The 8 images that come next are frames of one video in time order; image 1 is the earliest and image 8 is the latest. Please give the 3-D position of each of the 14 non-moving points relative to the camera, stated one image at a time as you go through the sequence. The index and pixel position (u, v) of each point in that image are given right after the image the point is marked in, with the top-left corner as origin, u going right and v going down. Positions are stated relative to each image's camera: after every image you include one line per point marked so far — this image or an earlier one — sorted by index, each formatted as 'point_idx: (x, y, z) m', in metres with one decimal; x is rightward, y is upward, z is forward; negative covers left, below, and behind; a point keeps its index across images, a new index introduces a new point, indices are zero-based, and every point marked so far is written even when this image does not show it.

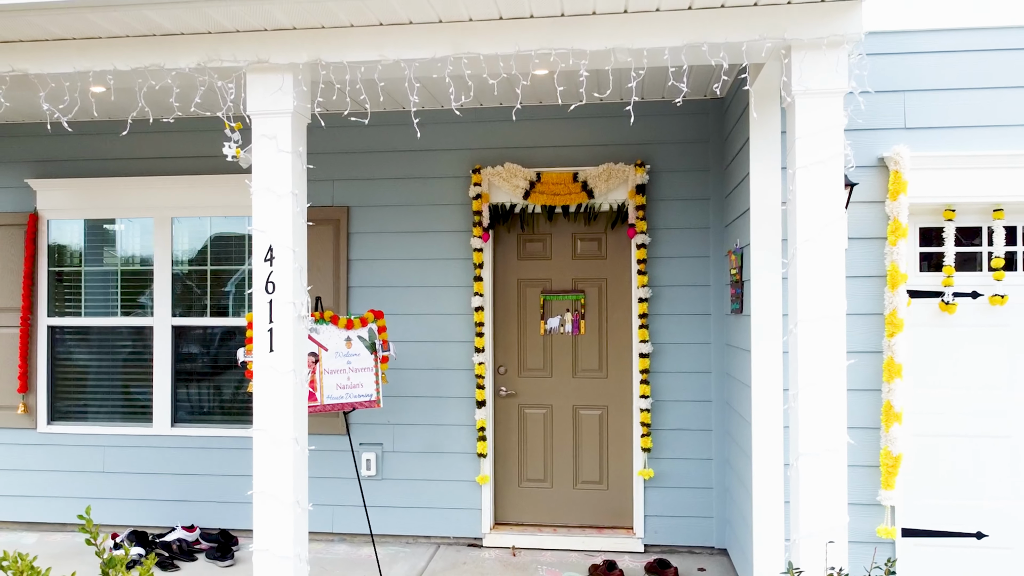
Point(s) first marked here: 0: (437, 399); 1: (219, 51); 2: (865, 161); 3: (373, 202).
0: (-0.3, -0.5, +3.9) m
1: (-0.8, +0.6, +2.6) m
2: (+1.0, +0.4, +2.8) m
3: (-0.6, +0.4, +3.9) m
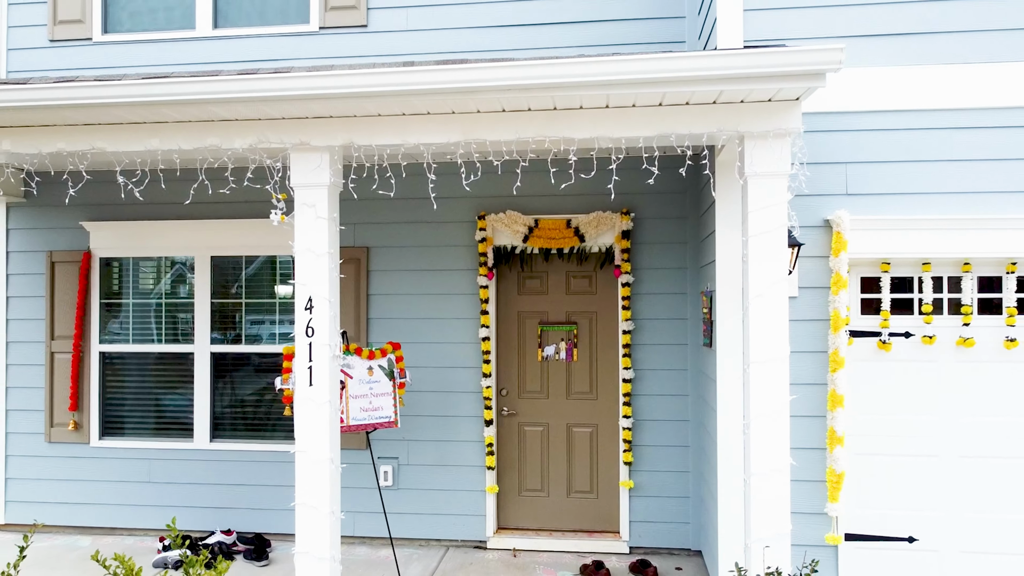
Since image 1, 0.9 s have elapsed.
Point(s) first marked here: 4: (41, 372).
0: (-0.3, -0.6, +4.4) m
1: (-0.8, +0.5, +3.1) m
2: (+1.0, +0.2, +3.3) m
3: (-0.6, +0.2, +4.4) m
4: (-2.3, -0.4, +4.7) m
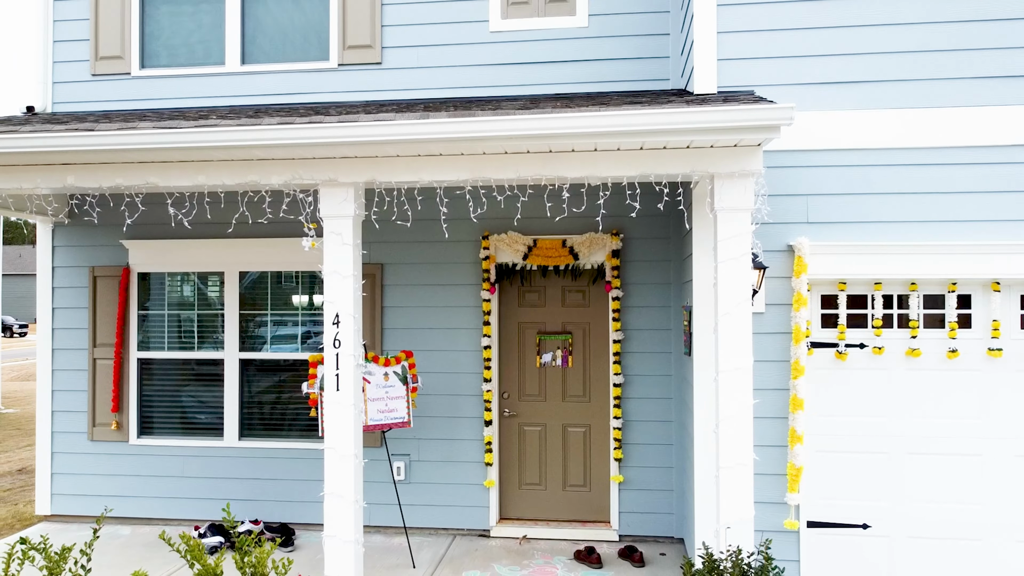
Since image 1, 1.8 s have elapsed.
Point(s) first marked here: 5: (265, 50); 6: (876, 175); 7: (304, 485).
0: (-0.3, -0.7, +4.8) m
1: (-0.8, +0.4, +3.6) m
2: (+1.1, +0.2, +3.8) m
3: (-0.6, +0.1, +4.9) m
4: (-2.3, -0.5, +5.2) m
5: (-1.3, +1.3, +5.1) m
6: (+1.4, +0.4, +3.8) m
7: (-1.1, -1.0, +4.9) m
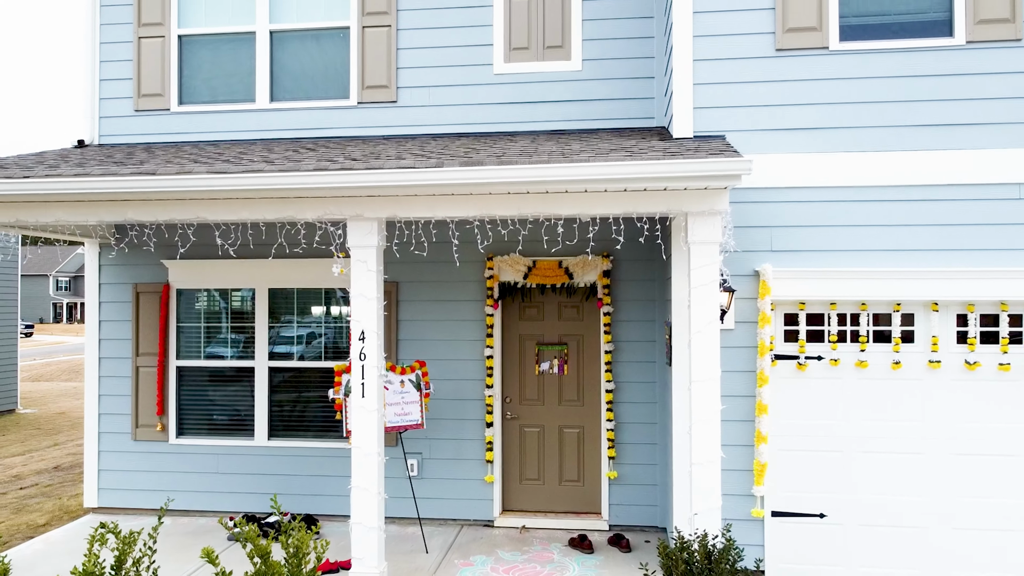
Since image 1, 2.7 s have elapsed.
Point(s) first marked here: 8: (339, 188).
0: (-0.3, -0.8, +5.4) m
1: (-0.8, +0.3, +4.1) m
2: (+1.1, +0.1, +4.3) m
3: (-0.6, +0.1, +5.5) m
4: (-2.3, -0.6, +5.7) m
5: (-1.3, +1.2, +5.7) m
6: (+1.4, +0.4, +4.3) m
7: (-1.1, -1.1, +5.5) m
8: (-0.7, +0.4, +4.0) m
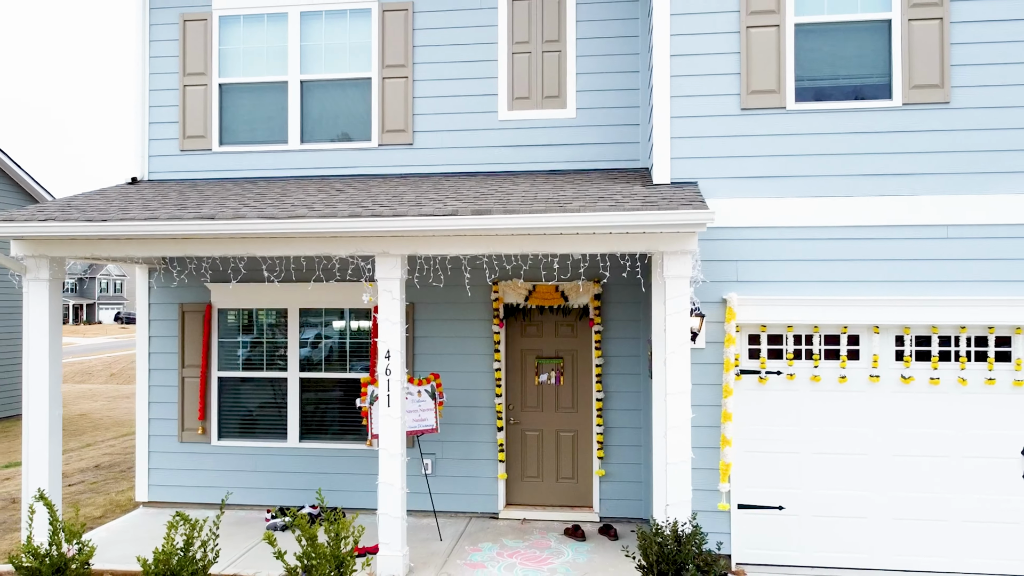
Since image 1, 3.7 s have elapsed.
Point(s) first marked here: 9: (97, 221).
0: (-0.3, -0.9, +6.1) m
1: (-0.8, +0.2, +4.9) m
2: (+1.1, -0.1, +5.1) m
3: (-0.5, -0.1, +6.2) m
4: (-2.3, -0.7, +6.5) m
5: (-1.3, +1.1, +6.4) m
6: (+1.5, +0.2, +5.1) m
7: (-1.1, -1.2, +6.3) m
8: (-0.7, +0.3, +4.7) m
9: (-2.2, +0.3, +4.9) m
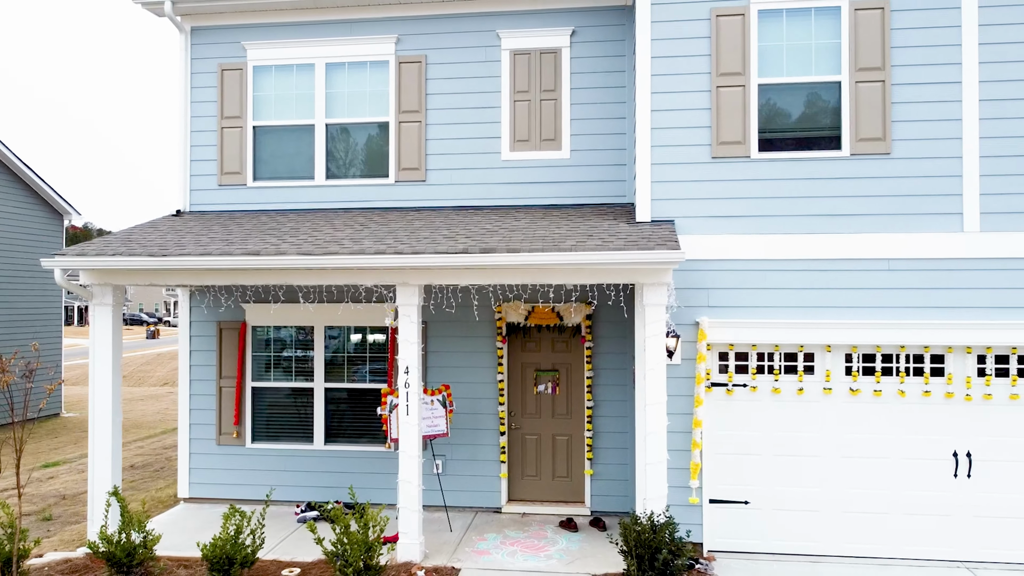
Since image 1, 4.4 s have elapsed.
0: (-0.3, -1.0, +6.9) m
1: (-0.8, +0.1, +5.7) m
2: (+1.1, -0.2, +5.9) m
3: (-0.5, -0.2, +7.0) m
4: (-2.3, -0.9, +7.3) m
5: (-1.3, +0.9, +7.2) m
6: (+1.5, +0.1, +5.9) m
7: (-1.0, -1.4, +7.0) m
8: (-0.7, +0.1, +5.5) m
9: (-2.1, +0.2, +5.7) m
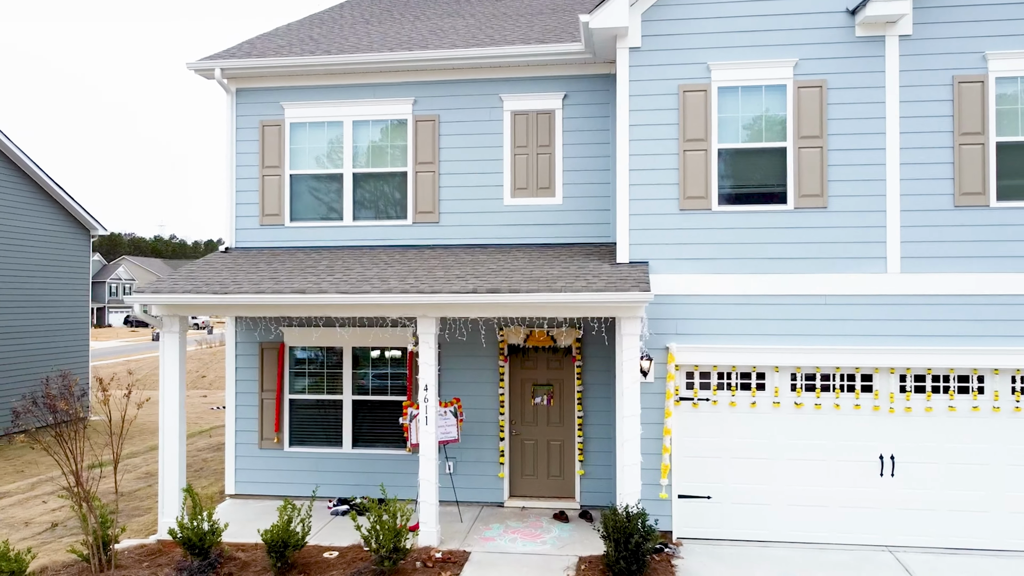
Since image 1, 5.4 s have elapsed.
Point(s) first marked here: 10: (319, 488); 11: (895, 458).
0: (-0.3, -1.3, +8.1) m
1: (-0.8, -0.2, +6.9) m
2: (+1.1, -0.4, +7.1) m
3: (-0.5, -0.5, +8.2) m
4: (-2.3, -1.1, +8.5) m
5: (-1.3, +0.7, +8.4) m
6: (+1.5, -0.2, +7.0) m
7: (-1.0, -1.6, +8.2) m
8: (-0.7, -0.1, +6.7) m
9: (-2.1, 0.0, +6.9) m
10: (-1.7, -1.7, +8.2) m
11: (+2.8, -1.2, +6.9) m
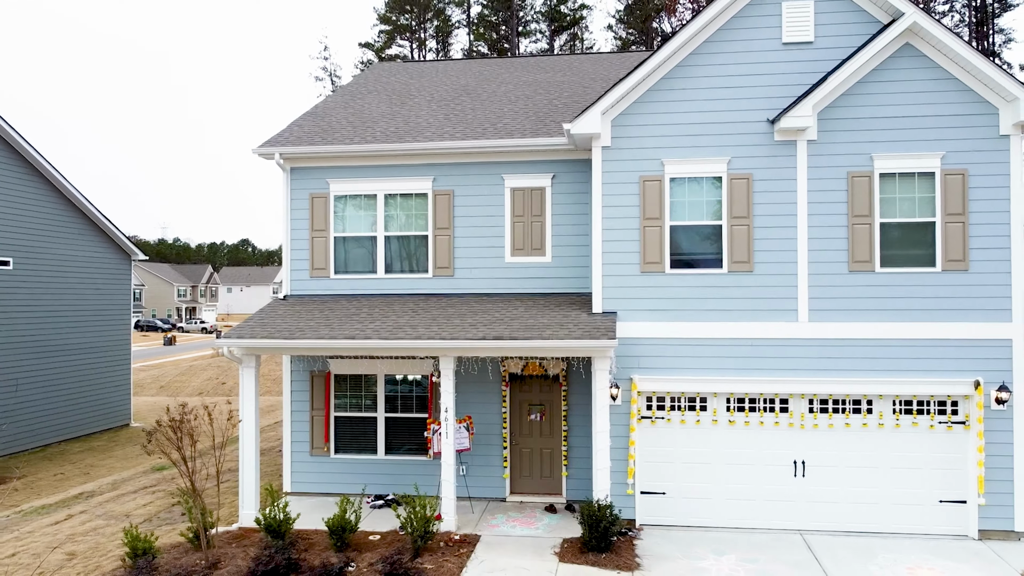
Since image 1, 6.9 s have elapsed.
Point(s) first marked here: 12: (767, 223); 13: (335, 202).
0: (-0.3, -1.7, +10.2) m
1: (-0.8, -0.6, +9.0) m
2: (+1.1, -0.9, +9.2) m
3: (-0.5, -0.9, +10.3) m
4: (-2.3, -1.5, +10.6) m
5: (-1.3, +0.2, +10.5) m
6: (+1.5, -0.6, +9.2) m
7: (-1.0, -2.1, +10.4) m
8: (-0.7, -0.5, +8.8) m
9: (-2.1, -0.5, +9.0) m
10: (-1.7, -2.2, +10.4) m
11: (+2.8, -1.7, +9.0) m
12: (+2.4, +0.6, +9.1) m
13: (-2.0, +1.0, +10.6) m
